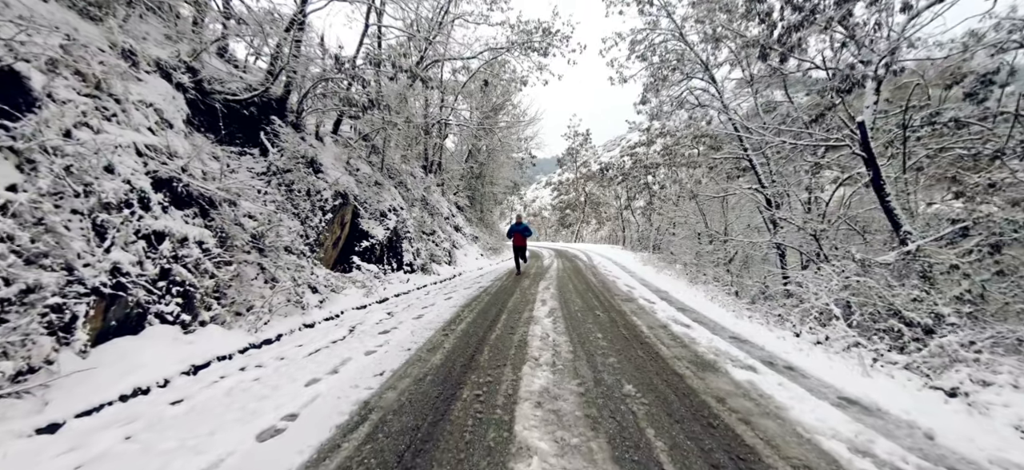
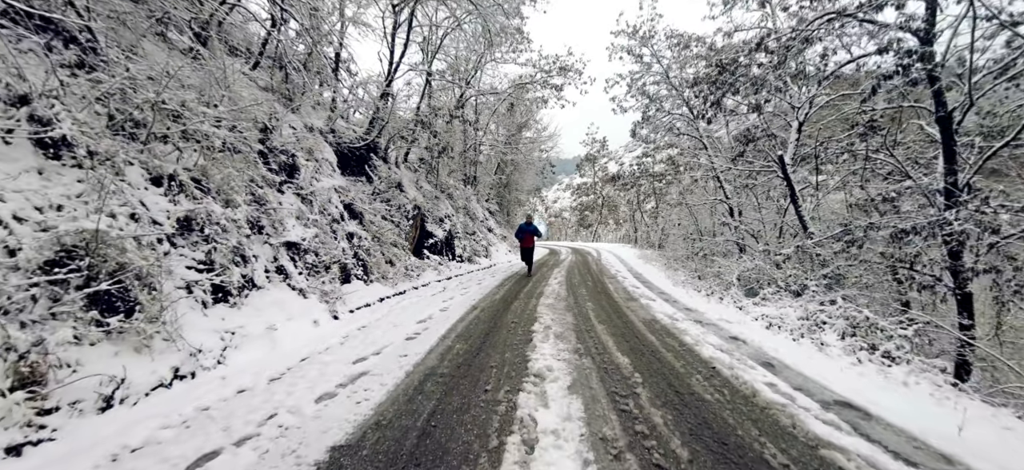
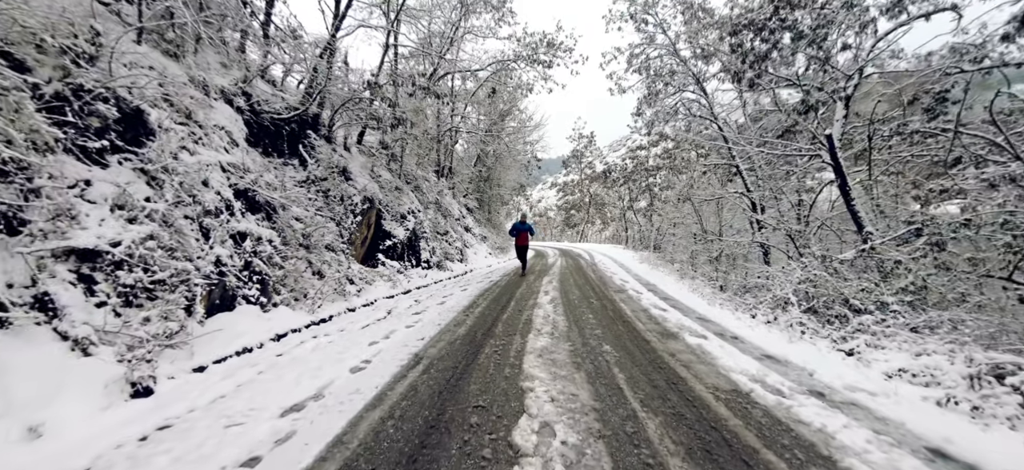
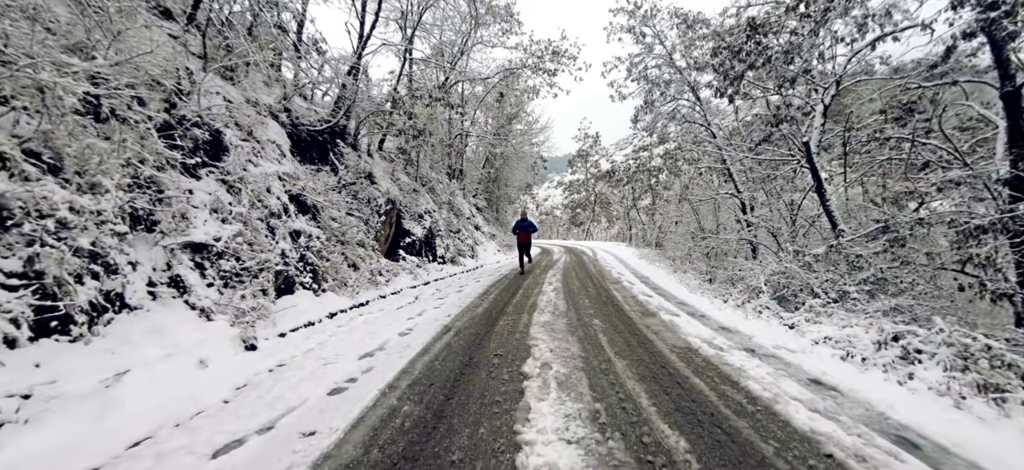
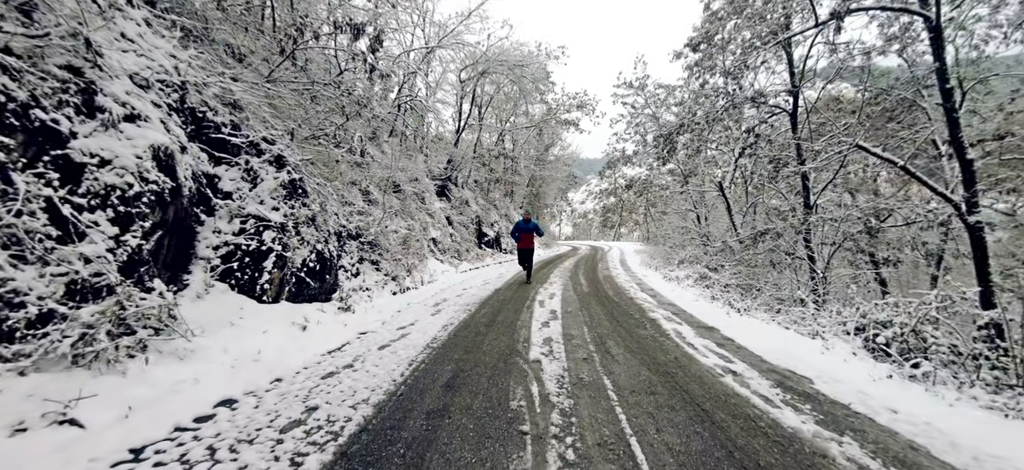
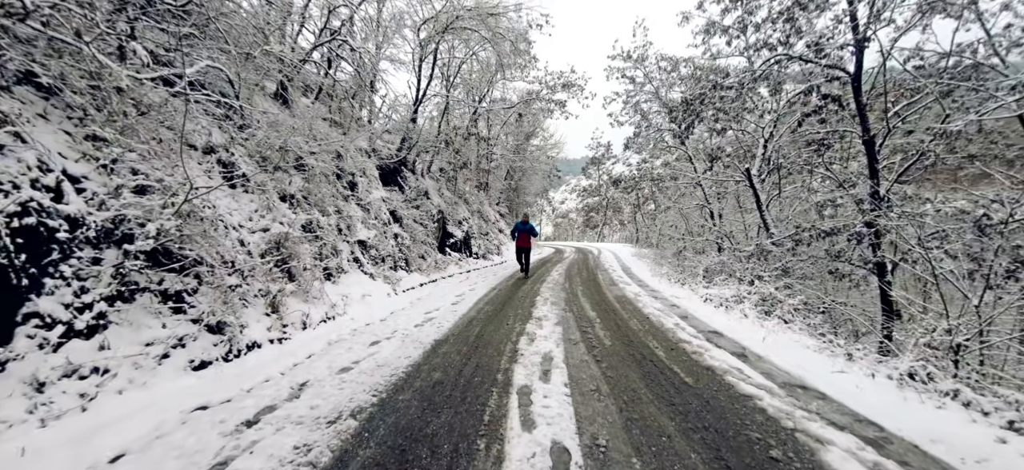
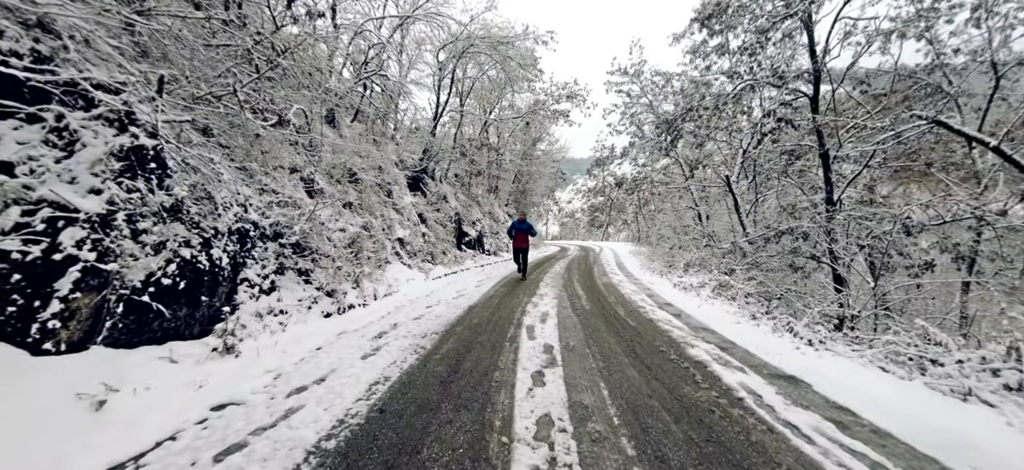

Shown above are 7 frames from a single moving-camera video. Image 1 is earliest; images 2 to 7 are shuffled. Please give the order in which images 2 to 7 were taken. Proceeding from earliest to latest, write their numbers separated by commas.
3, 4, 2, 6, 7, 5
